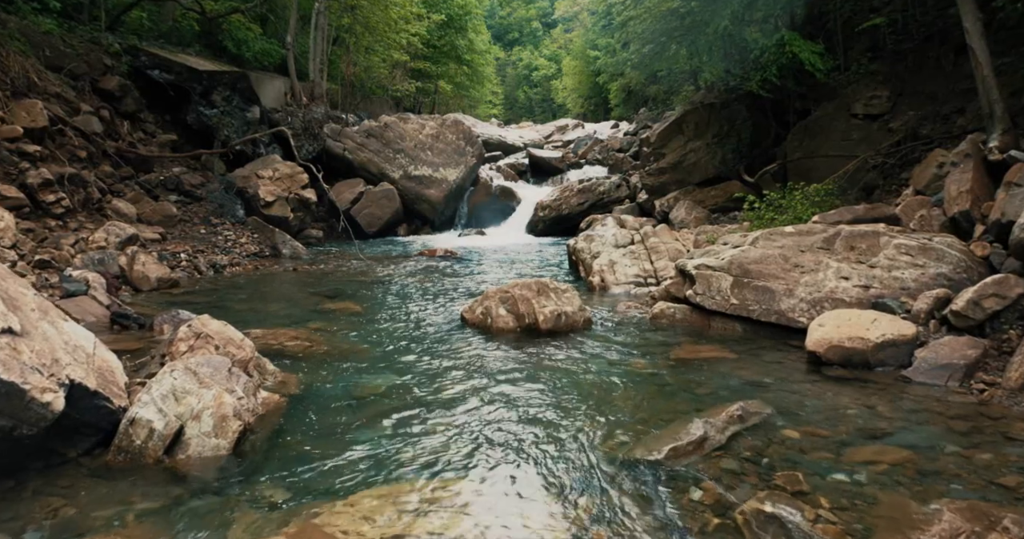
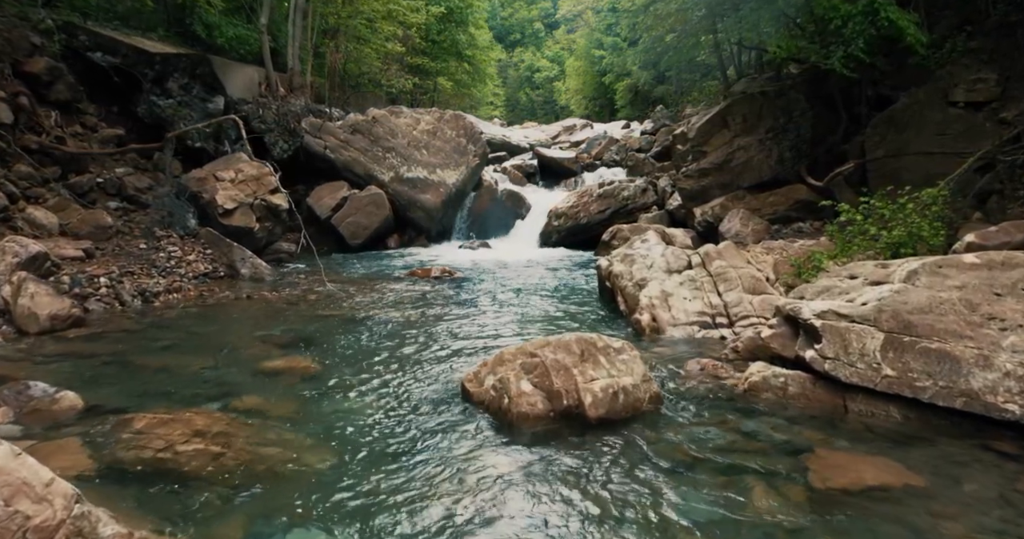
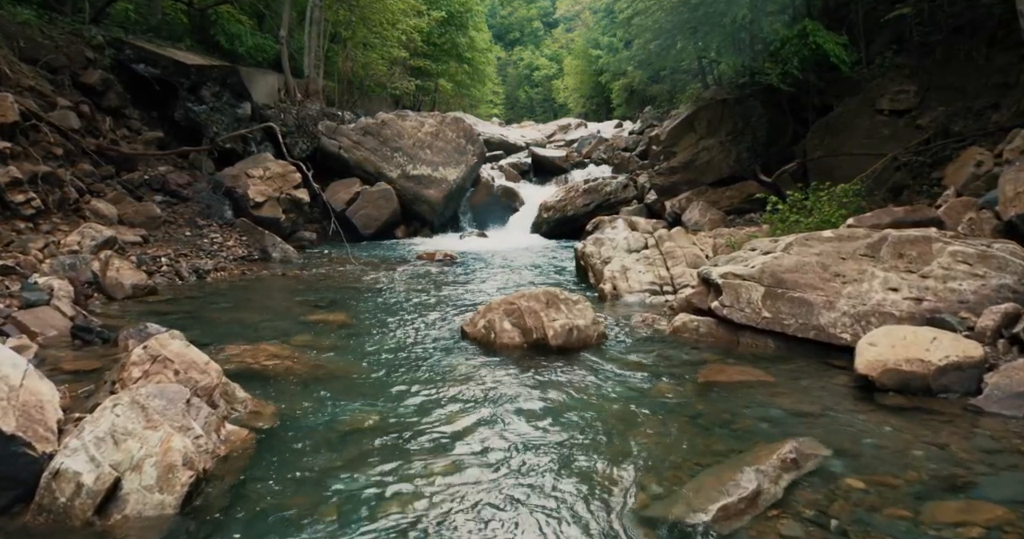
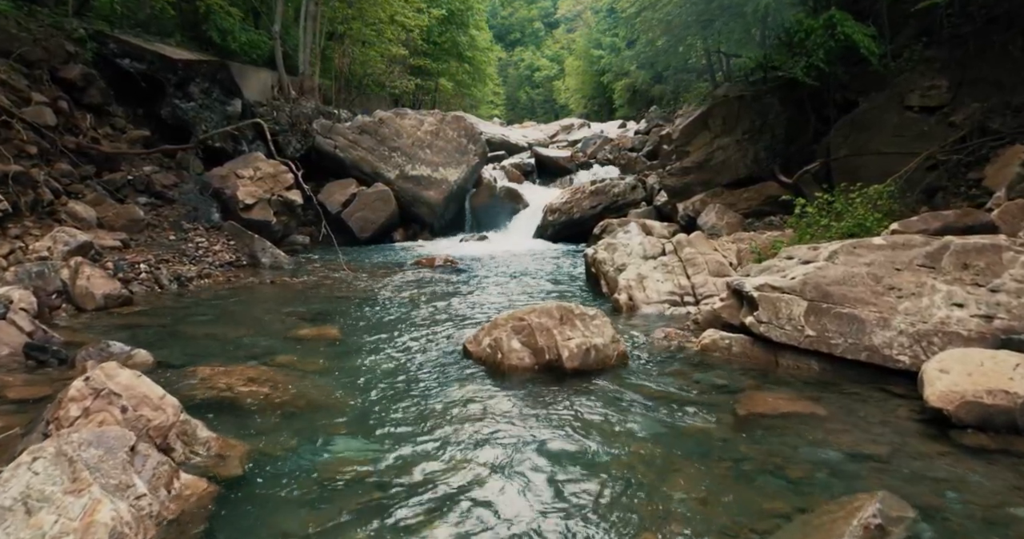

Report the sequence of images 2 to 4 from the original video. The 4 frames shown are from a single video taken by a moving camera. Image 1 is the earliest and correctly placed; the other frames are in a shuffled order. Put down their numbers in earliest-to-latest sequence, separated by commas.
3, 4, 2
